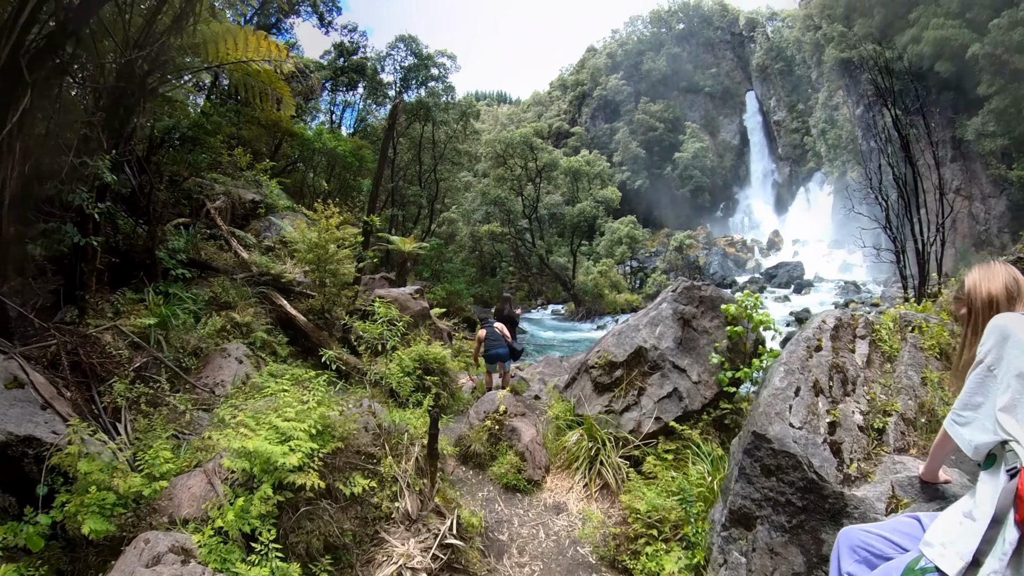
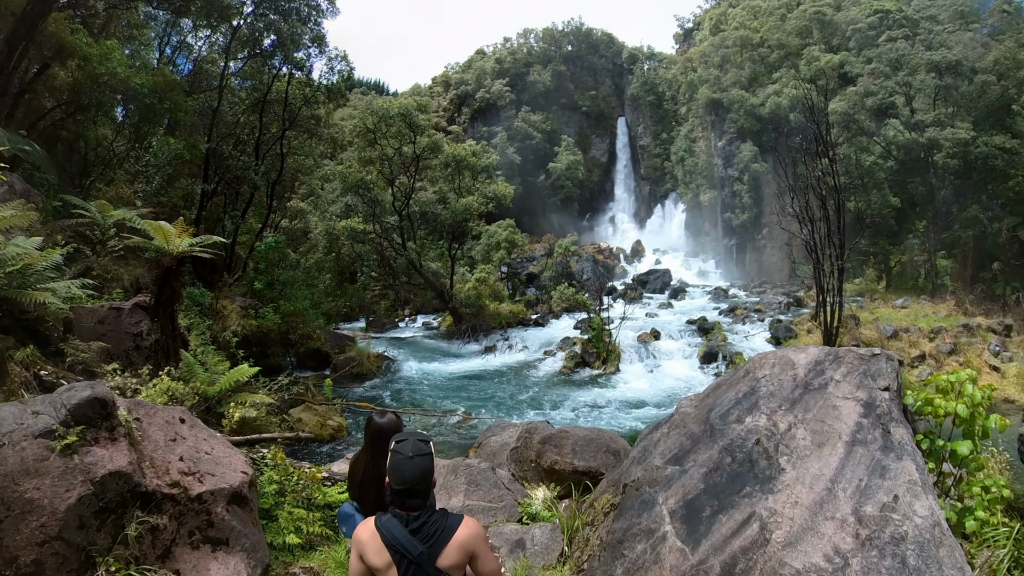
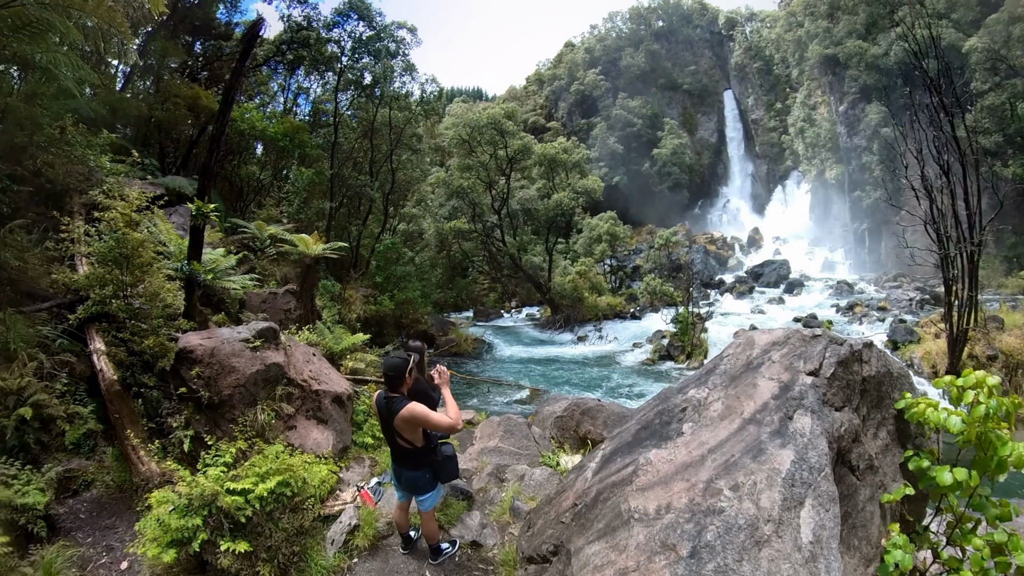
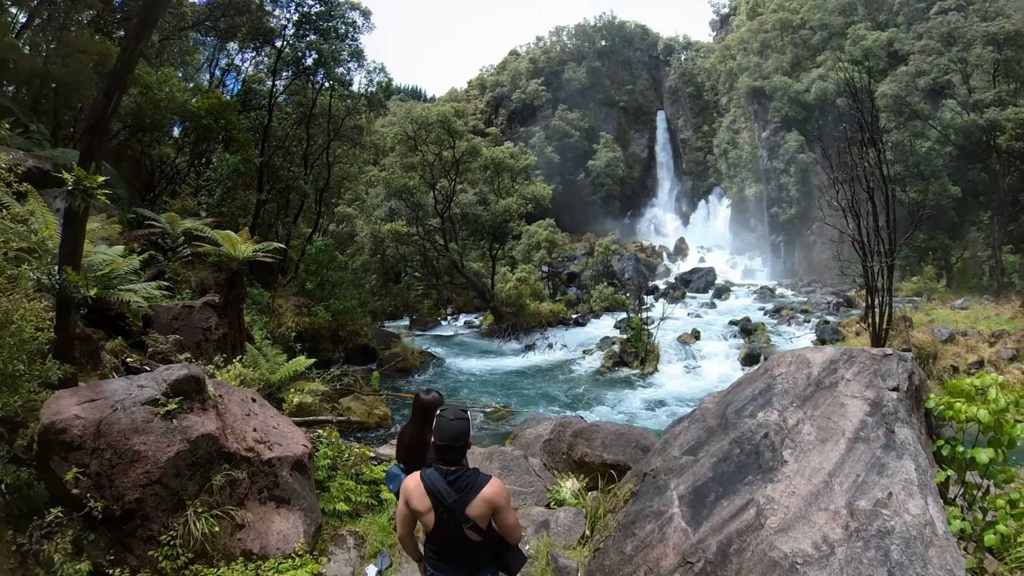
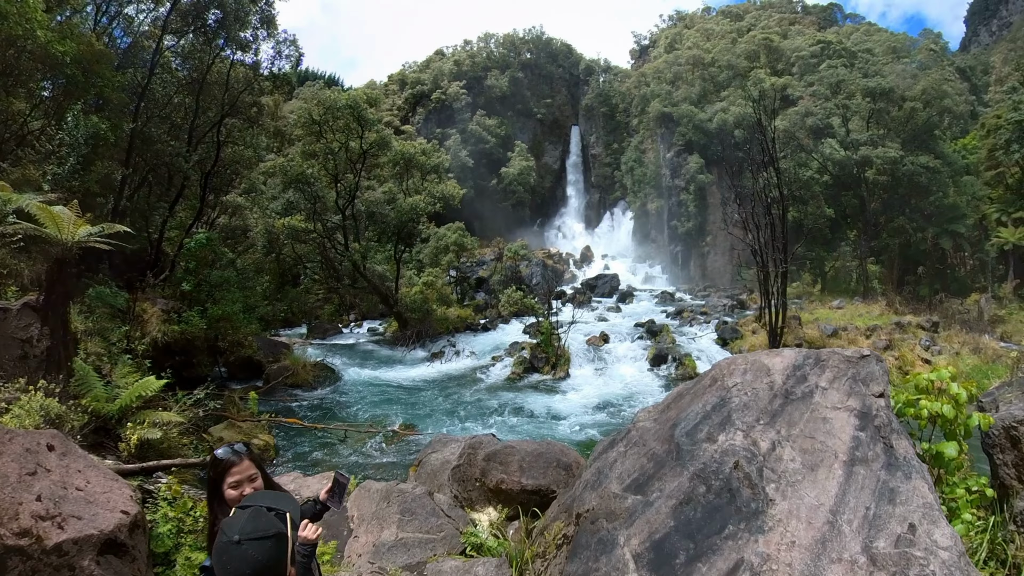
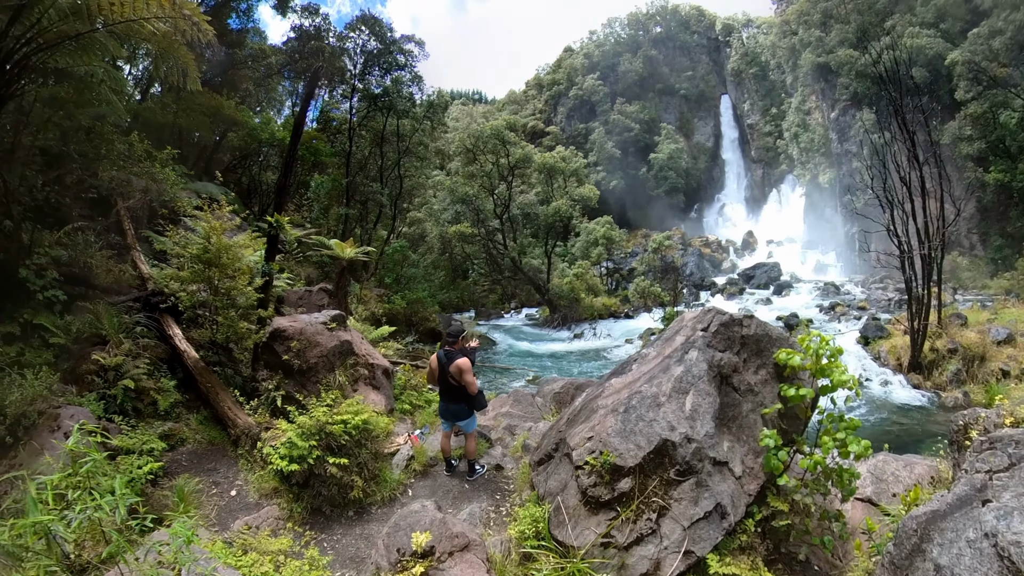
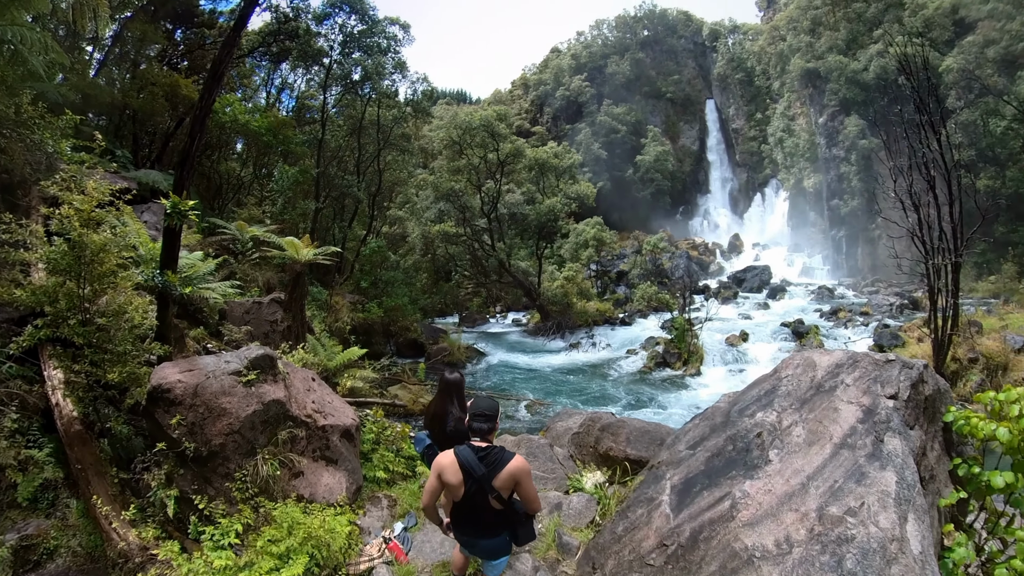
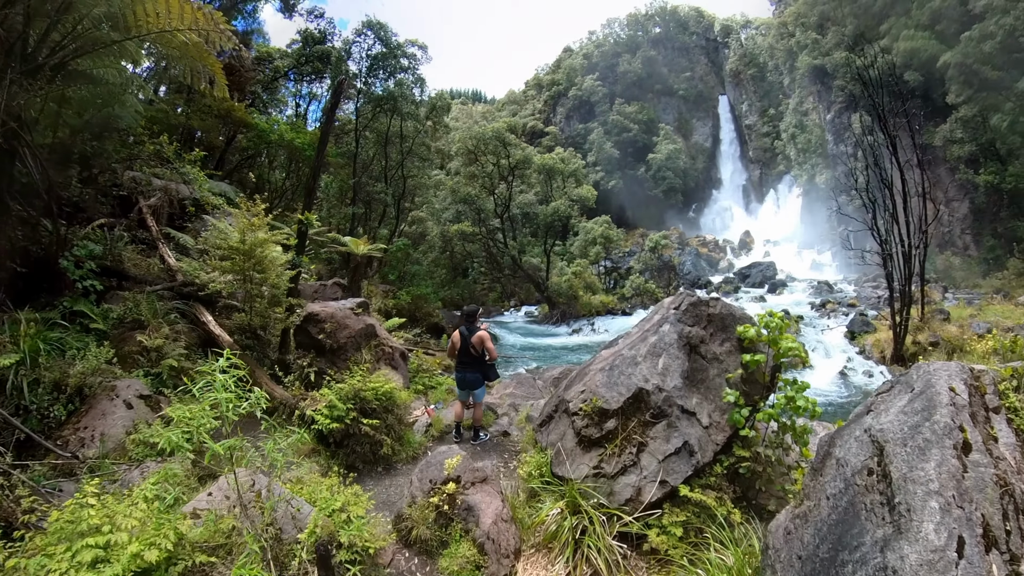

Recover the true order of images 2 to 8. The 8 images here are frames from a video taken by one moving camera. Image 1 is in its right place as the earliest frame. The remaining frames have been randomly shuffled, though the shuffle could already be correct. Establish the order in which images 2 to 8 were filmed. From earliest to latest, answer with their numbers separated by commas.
8, 6, 3, 7, 4, 2, 5
